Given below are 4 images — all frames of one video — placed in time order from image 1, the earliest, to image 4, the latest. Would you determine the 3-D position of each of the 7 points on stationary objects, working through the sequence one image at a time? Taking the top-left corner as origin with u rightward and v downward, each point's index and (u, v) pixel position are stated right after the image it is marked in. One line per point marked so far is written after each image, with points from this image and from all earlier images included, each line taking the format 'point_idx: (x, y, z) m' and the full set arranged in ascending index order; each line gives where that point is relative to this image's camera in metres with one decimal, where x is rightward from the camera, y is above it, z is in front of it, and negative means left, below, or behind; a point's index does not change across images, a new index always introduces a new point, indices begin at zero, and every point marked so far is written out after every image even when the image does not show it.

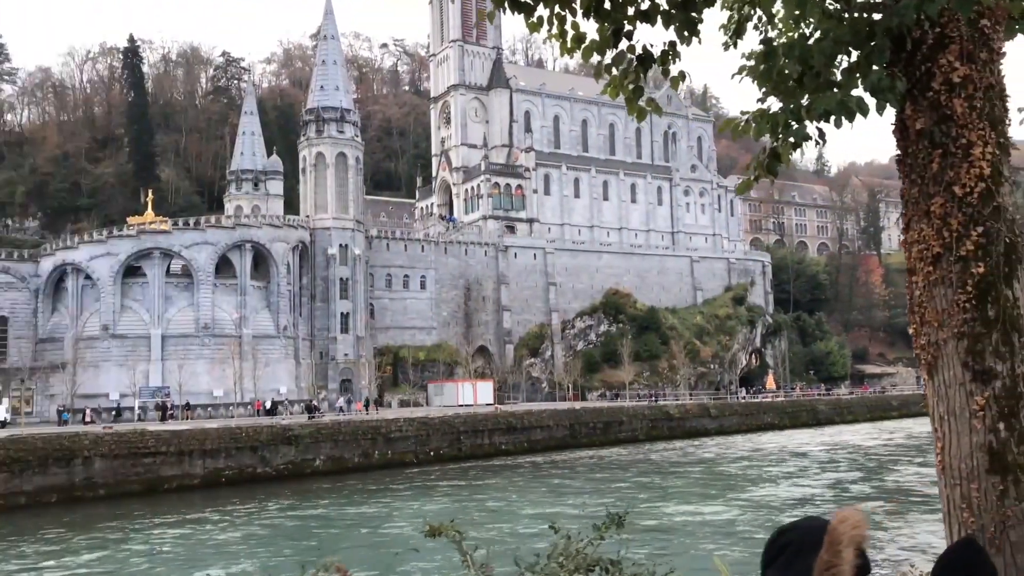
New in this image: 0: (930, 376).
0: (+2.1, -0.4, +4.5) m
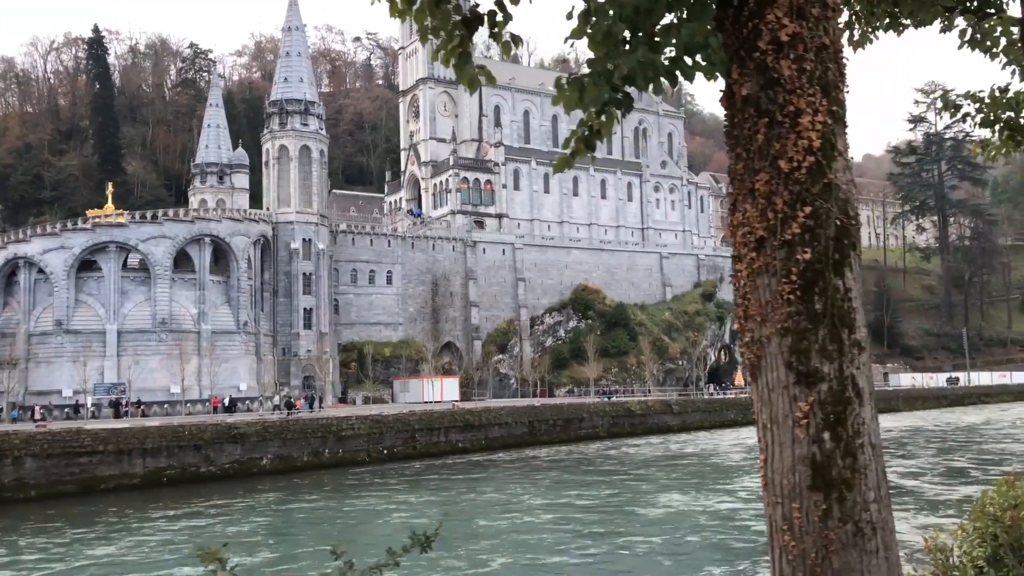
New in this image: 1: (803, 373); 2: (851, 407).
0: (+1.1, -0.4, +4.0) m
1: (+1.2, -0.4, +3.8) m
2: (+1.4, -0.5, +3.8) m
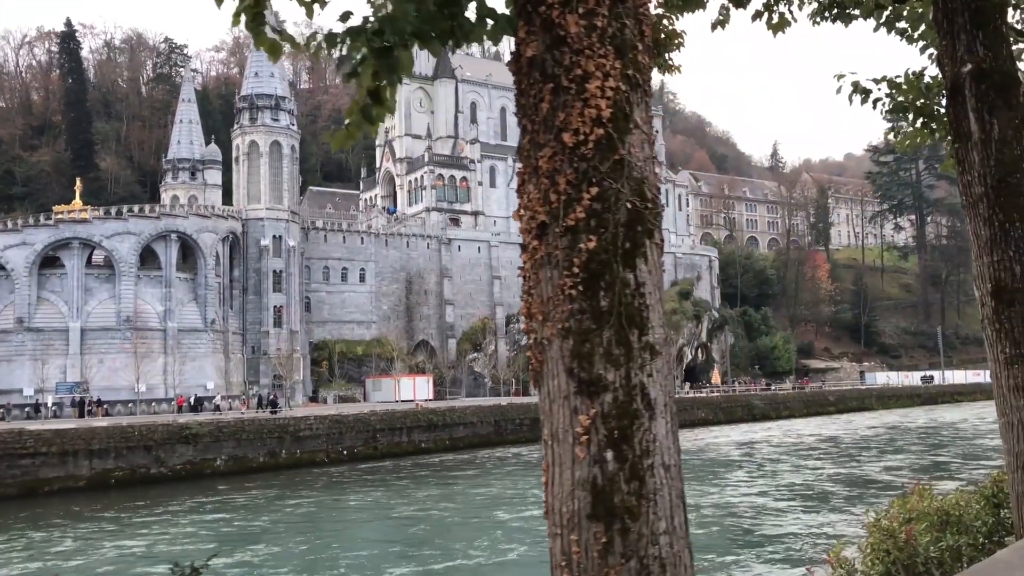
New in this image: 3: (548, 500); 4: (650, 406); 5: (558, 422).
0: (+0.1, -0.4, +3.4) m
1: (+0.3, -0.3, +3.2) m
2: (+0.5, -0.5, +3.2) m
3: (+0.1, -0.8, +3.3) m
4: (+0.5, -0.4, +3.2) m
5: (+0.2, -0.5, +3.3) m
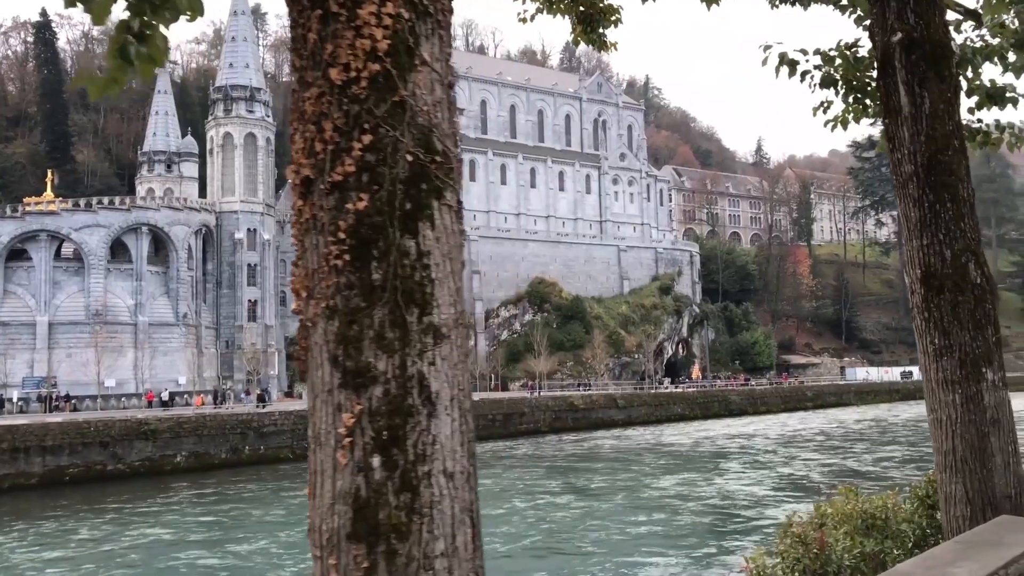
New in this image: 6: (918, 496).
0: (-0.6, -0.3, +2.8) m
1: (-0.5, -0.2, +2.6) m
2: (-0.3, -0.4, +2.6) m
3: (-0.6, -0.7, +2.8) m
4: (-0.2, -0.3, +2.7) m
5: (-0.6, -0.4, +2.7) m
6: (+3.3, -1.7, +7.2) m
